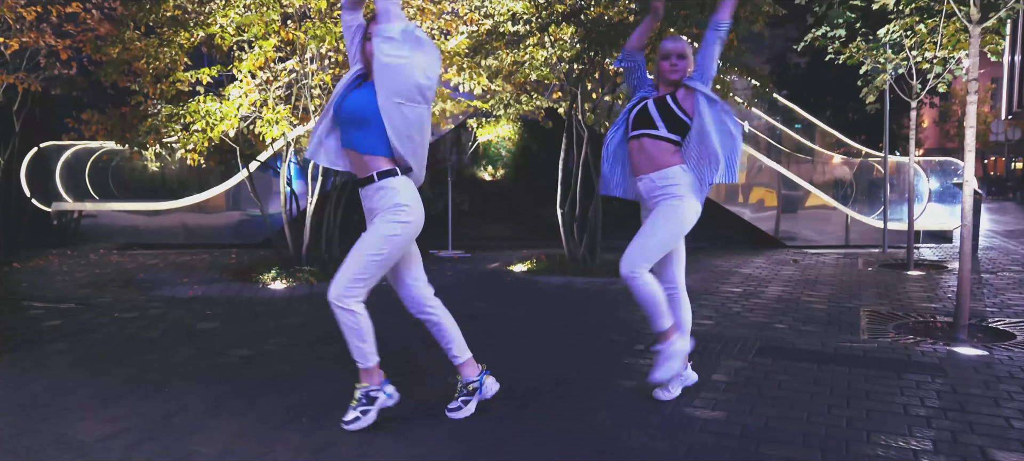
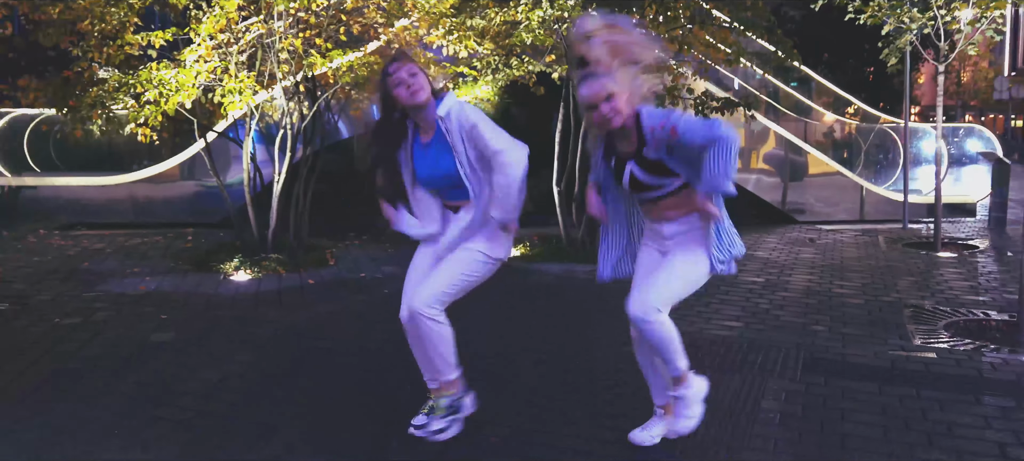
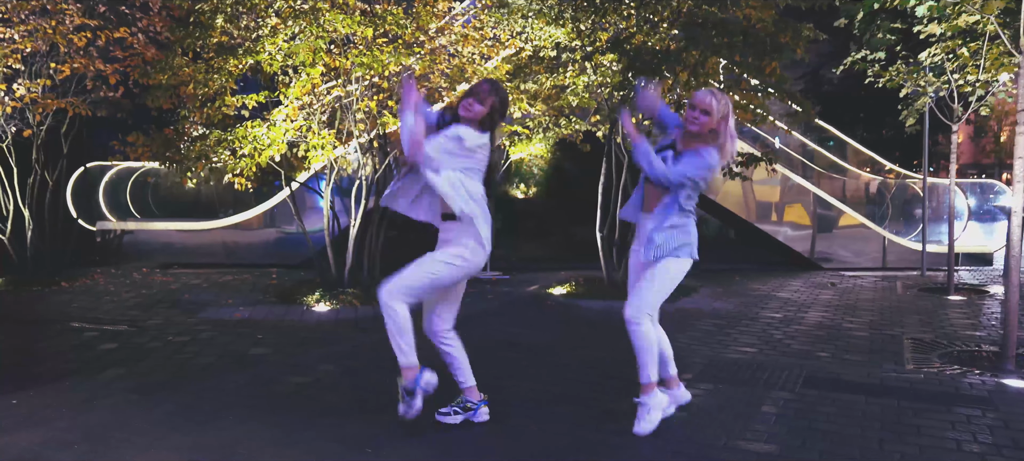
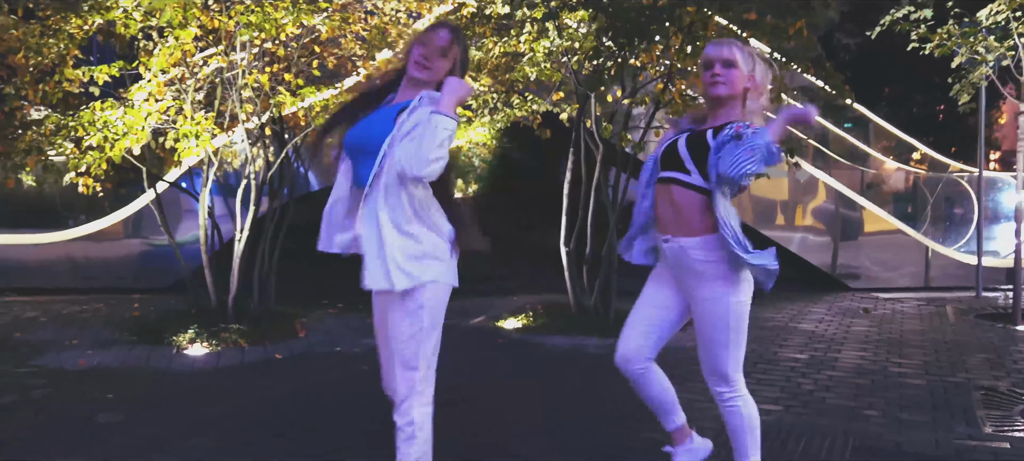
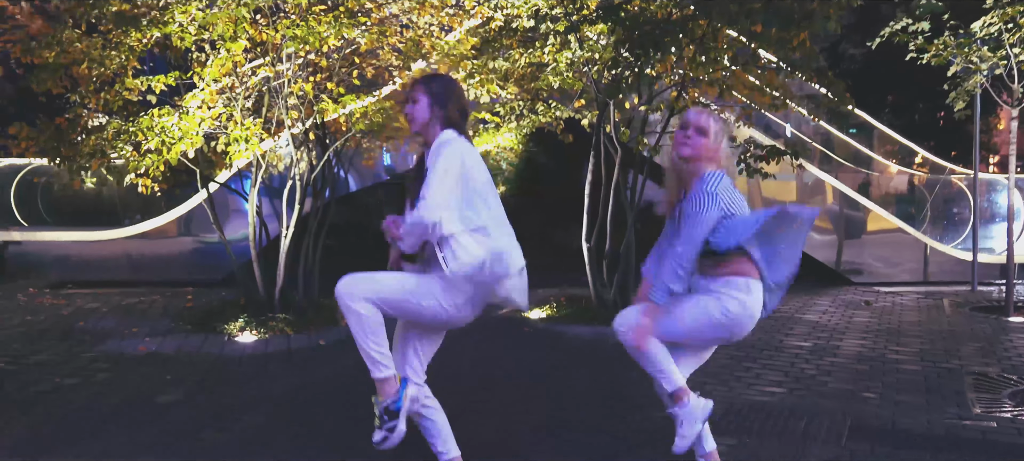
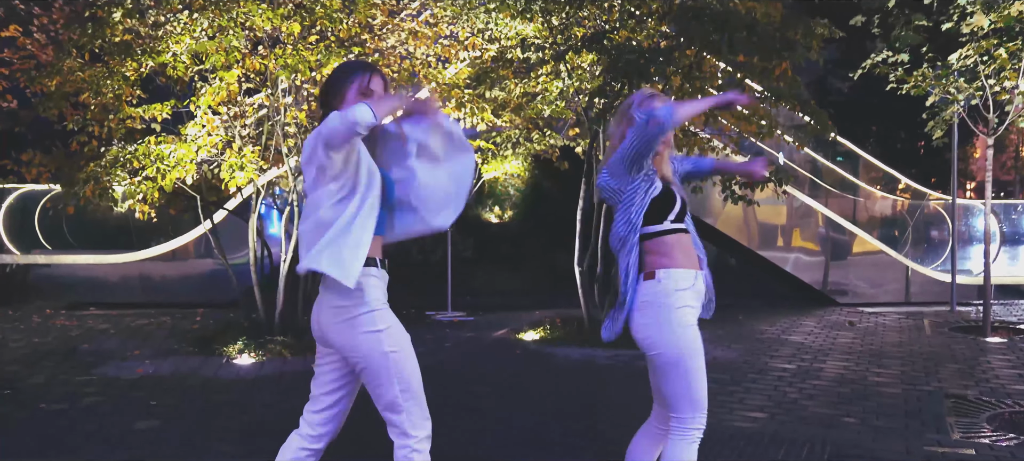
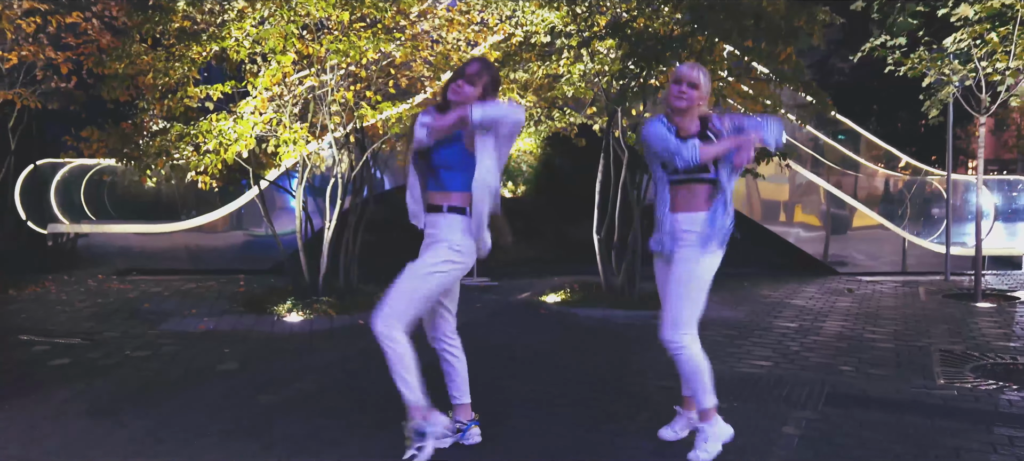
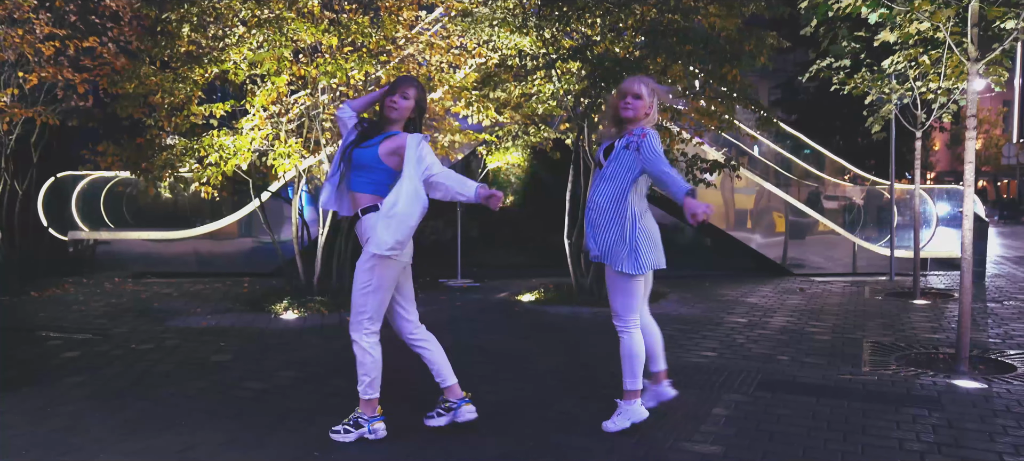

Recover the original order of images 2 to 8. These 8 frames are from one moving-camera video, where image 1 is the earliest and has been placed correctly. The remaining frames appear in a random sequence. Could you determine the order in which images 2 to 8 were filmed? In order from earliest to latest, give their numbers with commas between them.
6, 8, 3, 7, 5, 4, 2
